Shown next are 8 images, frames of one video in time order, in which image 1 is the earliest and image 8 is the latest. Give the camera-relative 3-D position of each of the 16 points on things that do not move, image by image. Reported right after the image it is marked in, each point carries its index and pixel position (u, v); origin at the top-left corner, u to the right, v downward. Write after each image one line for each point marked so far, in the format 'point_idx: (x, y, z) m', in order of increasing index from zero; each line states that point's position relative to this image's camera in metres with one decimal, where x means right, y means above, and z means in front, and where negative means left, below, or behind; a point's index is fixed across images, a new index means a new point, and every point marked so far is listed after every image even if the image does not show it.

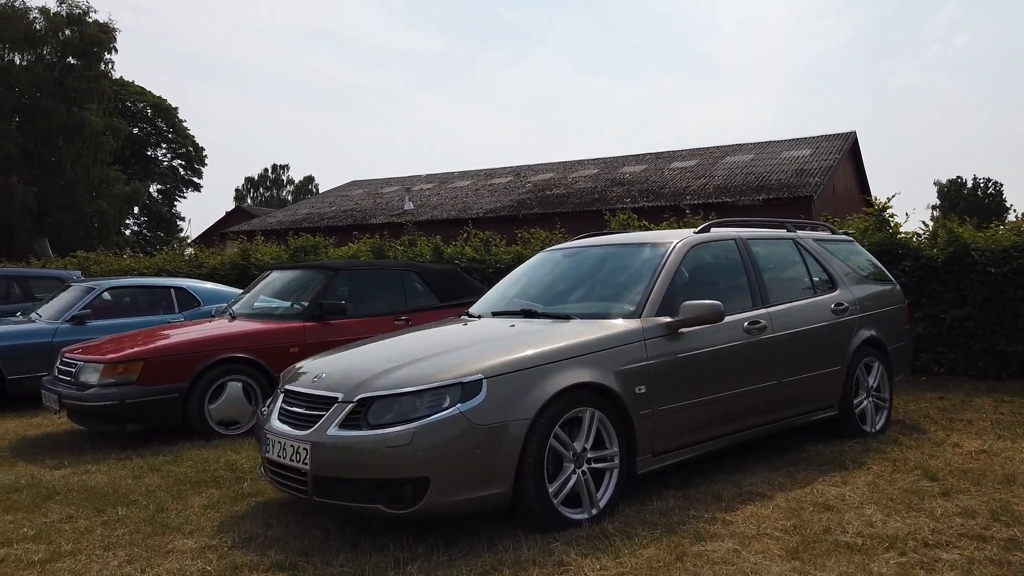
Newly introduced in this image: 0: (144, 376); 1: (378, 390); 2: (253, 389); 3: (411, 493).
0: (-2.7, -0.7, +5.6) m
1: (-0.6, -0.5, +3.4) m
2: (-2.1, -0.8, +6.1) m
3: (-0.4, -0.9, +3.2) m
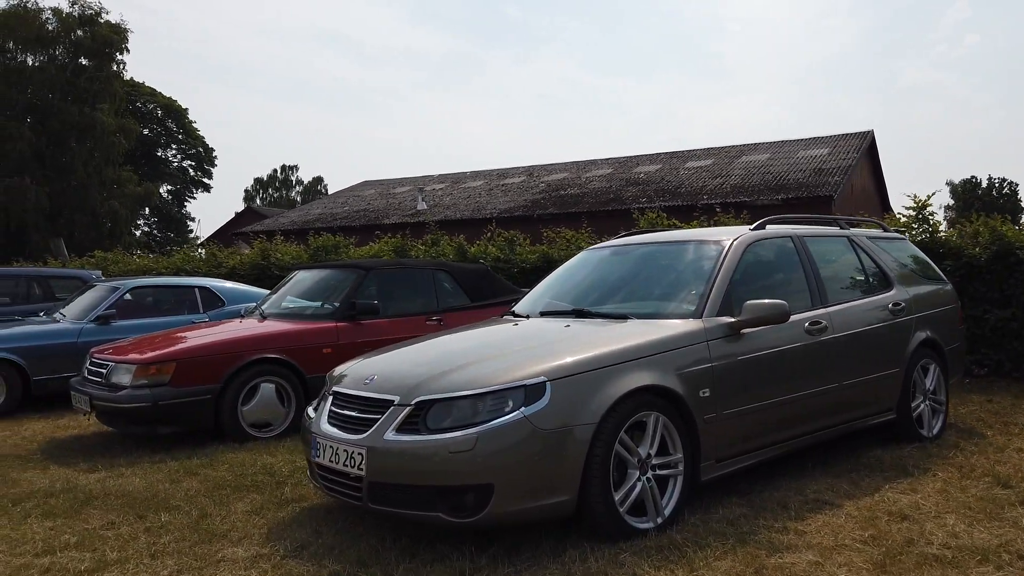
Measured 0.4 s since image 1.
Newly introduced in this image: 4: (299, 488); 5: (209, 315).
0: (-2.4, -0.7, +5.5) m
1: (-0.3, -0.4, +3.2) m
2: (-1.8, -0.8, +6.0) m
3: (-0.2, -0.9, +3.1) m
4: (-1.2, -1.2, +4.4) m
5: (-3.4, -0.3, +8.7) m
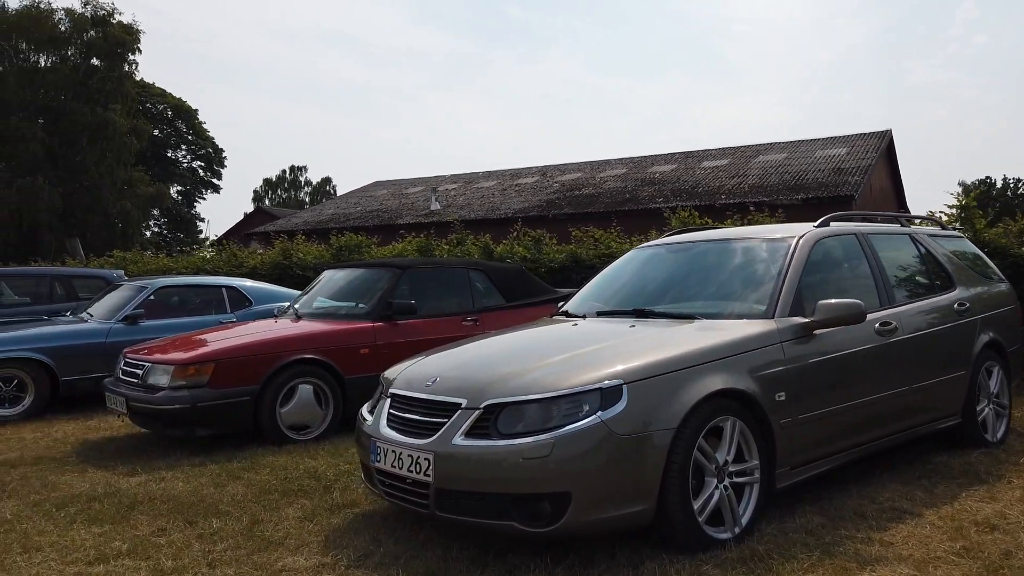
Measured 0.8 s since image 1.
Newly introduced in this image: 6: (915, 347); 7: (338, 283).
0: (-2.1, -0.6, +5.4) m
1: (0.0, -0.4, +3.1) m
2: (-1.5, -0.8, +5.9) m
3: (+0.1, -0.9, +2.9) m
4: (-0.9, -1.2, +4.3) m
5: (-3.1, -0.3, +8.5) m
6: (+2.2, -0.3, +4.2) m
7: (-1.6, +0.1, +7.1) m
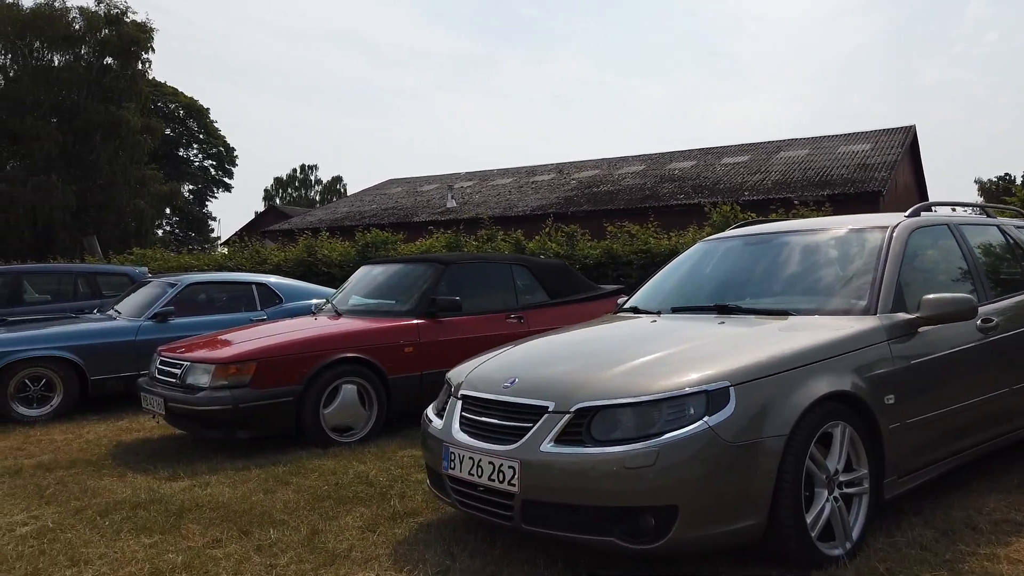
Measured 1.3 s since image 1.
0: (-1.7, -0.6, +5.2) m
1: (+0.3, -0.4, +2.8) m
2: (-1.1, -0.8, +5.6) m
3: (+0.5, -0.8, +2.7) m
4: (-0.6, -1.1, +4.0) m
5: (-2.7, -0.3, +8.3) m
6: (+2.6, -0.3, +3.9) m
7: (-1.2, +0.1, +6.8) m
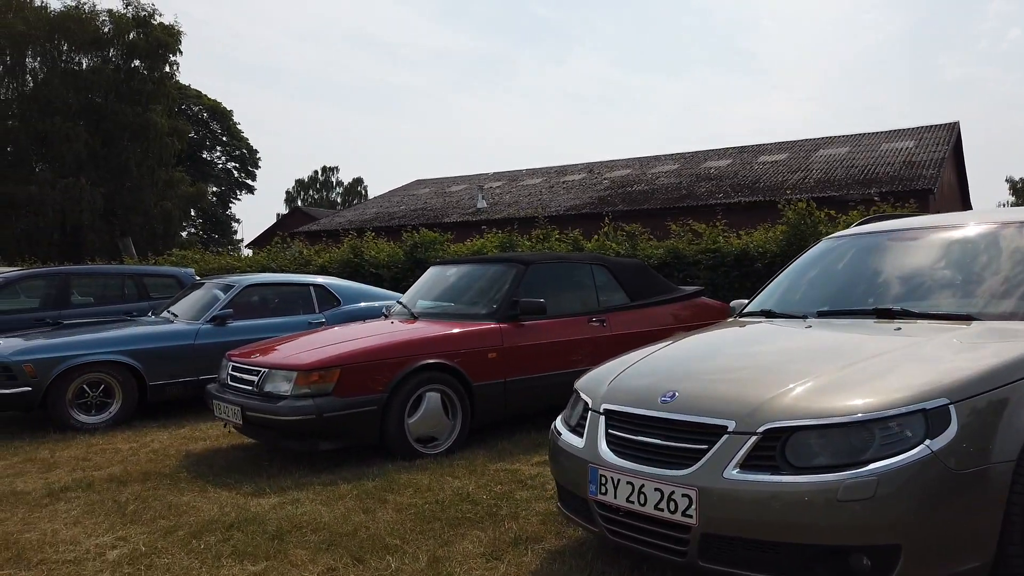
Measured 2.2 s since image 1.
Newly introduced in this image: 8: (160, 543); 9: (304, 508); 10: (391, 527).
0: (-1.1, -0.6, +4.8) m
1: (+0.9, -0.4, +2.4) m
2: (-0.4, -0.8, +5.3) m
3: (+1.1, -0.8, +2.3) m
4: (+0.1, -1.1, +3.7) m
5: (-2.0, -0.3, +8.0) m
6: (+3.2, -0.3, +3.5) m
7: (-0.6, +0.1, +6.5) m
8: (-1.6, -1.2, +3.5) m
9: (-1.1, -1.2, +4.0) m
10: (-0.6, -1.1, +3.6) m
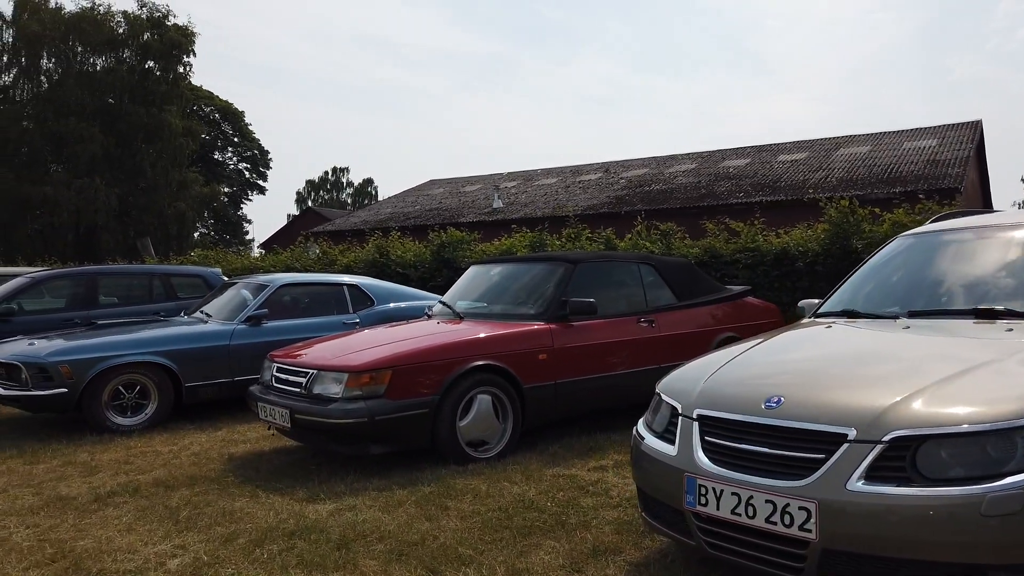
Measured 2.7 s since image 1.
0: (-0.7, -0.6, +4.7) m
1: (+1.2, -0.4, +2.3) m
2: (-0.1, -0.8, +5.1) m
3: (+1.4, -0.8, +2.1) m
4: (+0.4, -1.1, +3.5) m
5: (-1.6, -0.3, +7.9) m
6: (+3.5, -0.3, +3.3) m
7: (-0.2, +0.1, +6.4) m
8: (-1.3, -1.2, +3.4) m
9: (-0.8, -1.2, +3.9) m
10: (-0.2, -1.1, +3.5) m
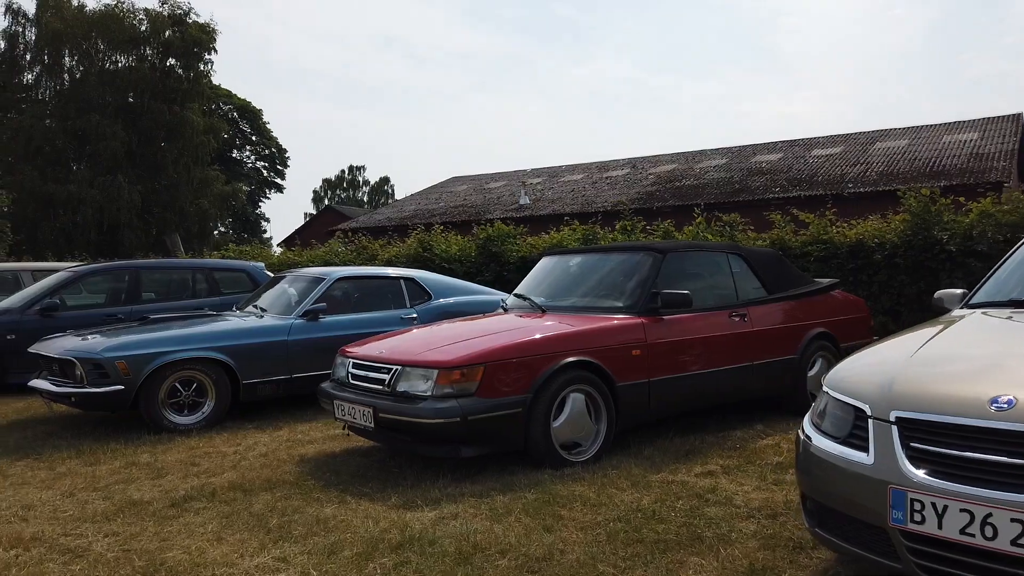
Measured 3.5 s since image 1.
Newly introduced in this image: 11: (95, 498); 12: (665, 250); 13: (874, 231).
0: (-0.2, -0.6, +4.3) m
1: (+1.8, -0.4, +1.9) m
2: (+0.5, -0.7, +4.8) m
3: (+1.9, -0.8, +1.7) m
4: (+1.0, -1.1, +3.2) m
5: (-0.9, -0.2, +7.6) m
6: (+4.1, -0.2, +2.9) m
7: (+0.4, +0.1, +6.0) m
8: (-0.7, -1.1, +3.1) m
9: (-0.2, -1.1, +3.5) m
10: (+0.3, -1.1, +3.1) m
11: (-2.4, -1.2, +4.3) m
12: (+1.1, +0.3, +5.6) m
13: (+3.8, +0.6, +8.1) m
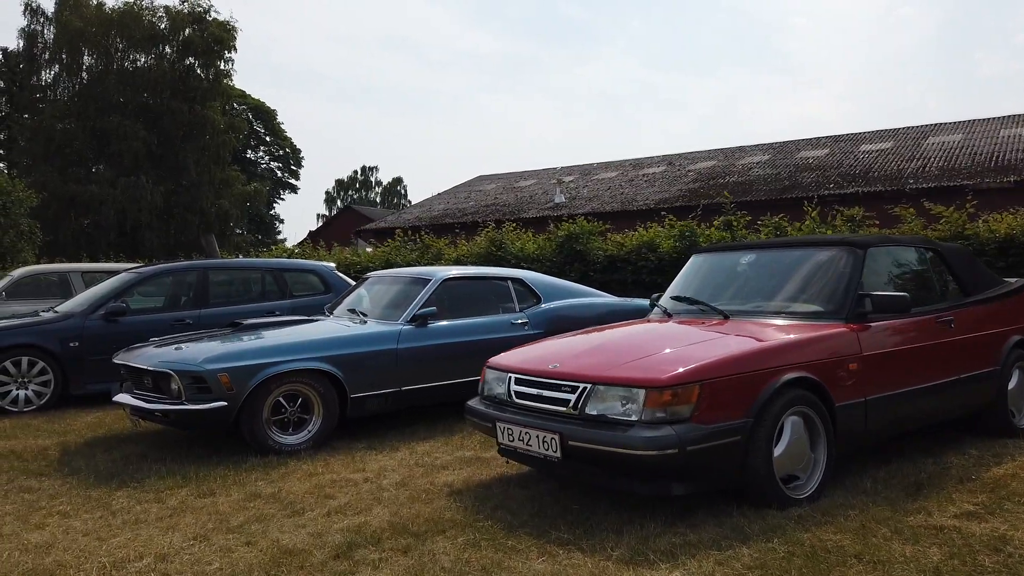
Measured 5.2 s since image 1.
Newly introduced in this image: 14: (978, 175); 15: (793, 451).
0: (+0.9, -0.6, +3.6) m
1: (+2.8, -0.4, +1.1) m
2: (+1.6, -0.7, +4.0) m
3: (+3.0, -0.8, +1.0) m
4: (+2.0, -1.1, +2.4) m
5: (+0.2, -0.2, +6.8) m
6: (+5.1, -0.2, +2.1) m
7: (+1.5, +0.1, +5.2) m
8: (+0.3, -1.1, +2.3) m
9: (+0.9, -1.1, +2.8) m
10: (+1.4, -1.1, +2.4) m
11: (-1.3, -1.2, +3.6) m
12: (+2.2, +0.3, +4.9) m
13: (+4.9, +0.6, +7.3) m
14: (+12.0, +2.9, +19.6) m
15: (+1.4, -0.9, +3.9) m
